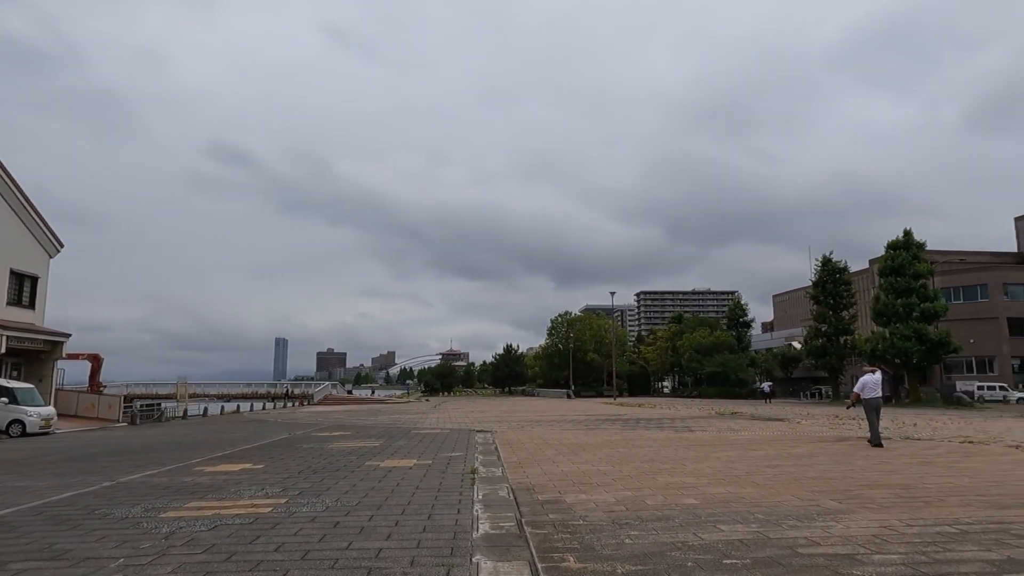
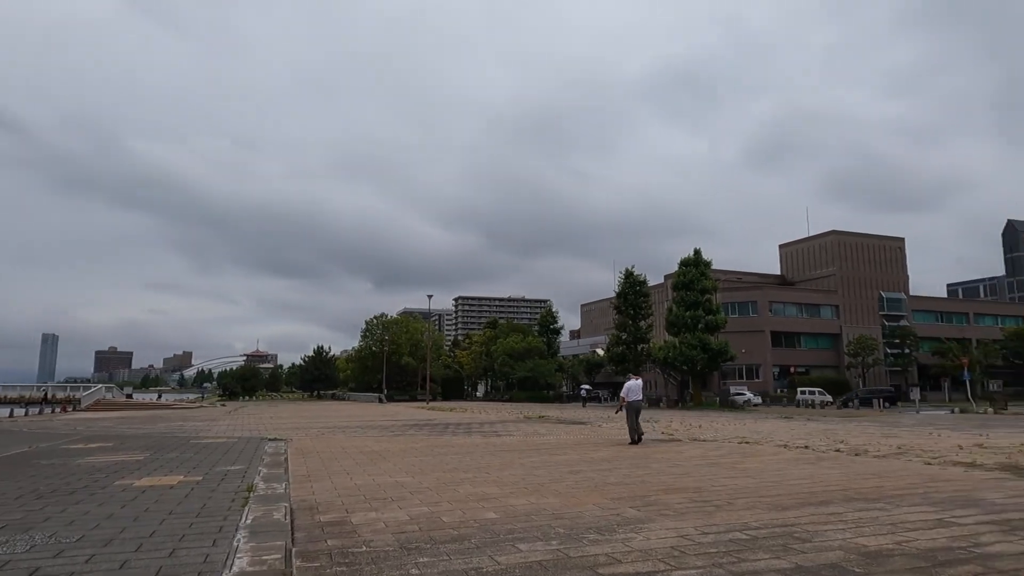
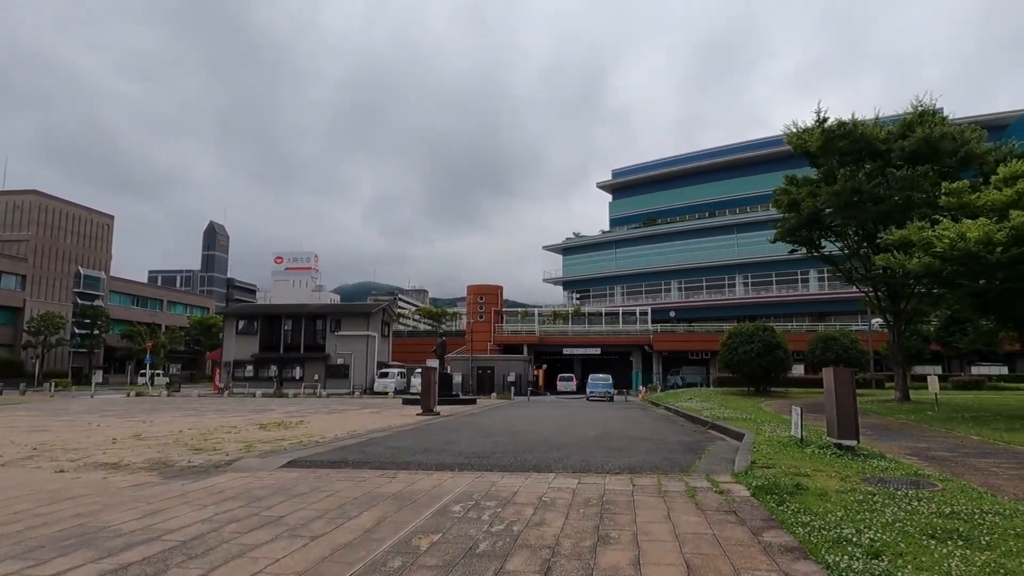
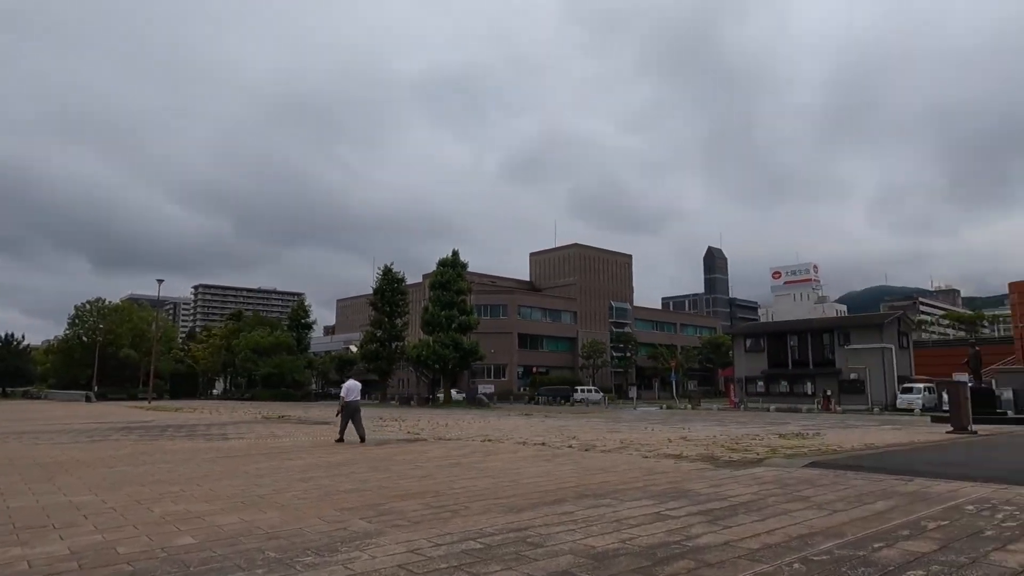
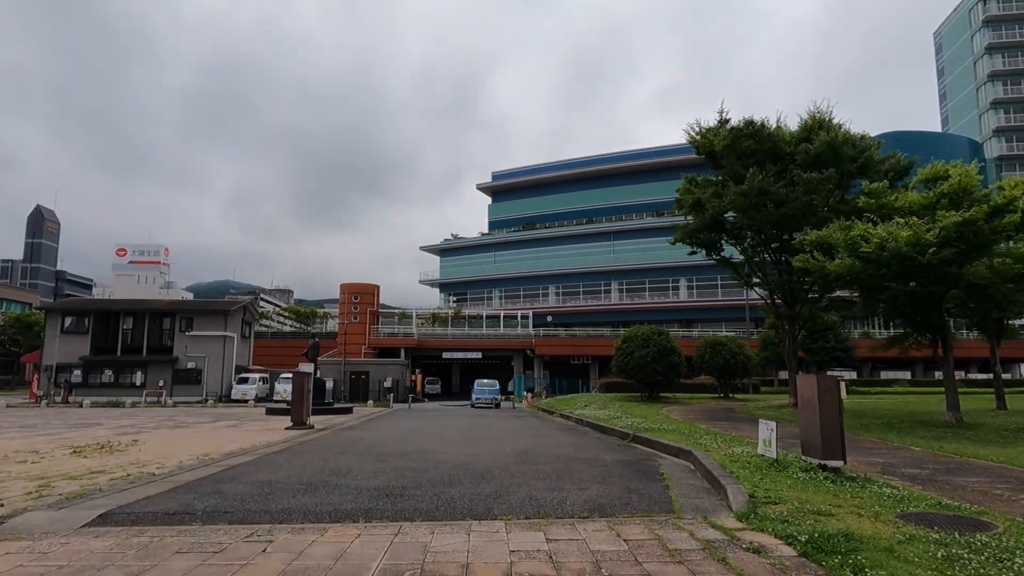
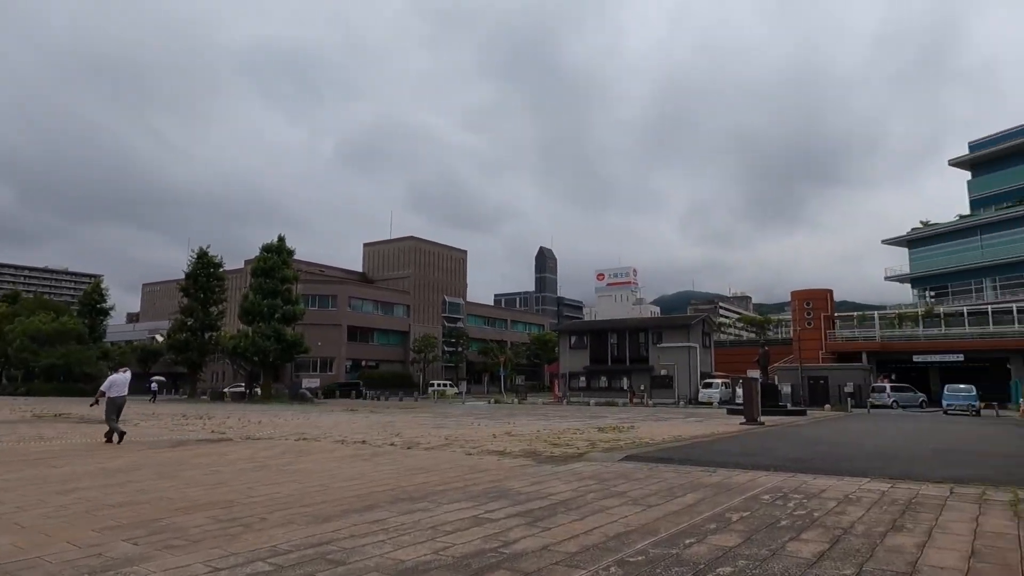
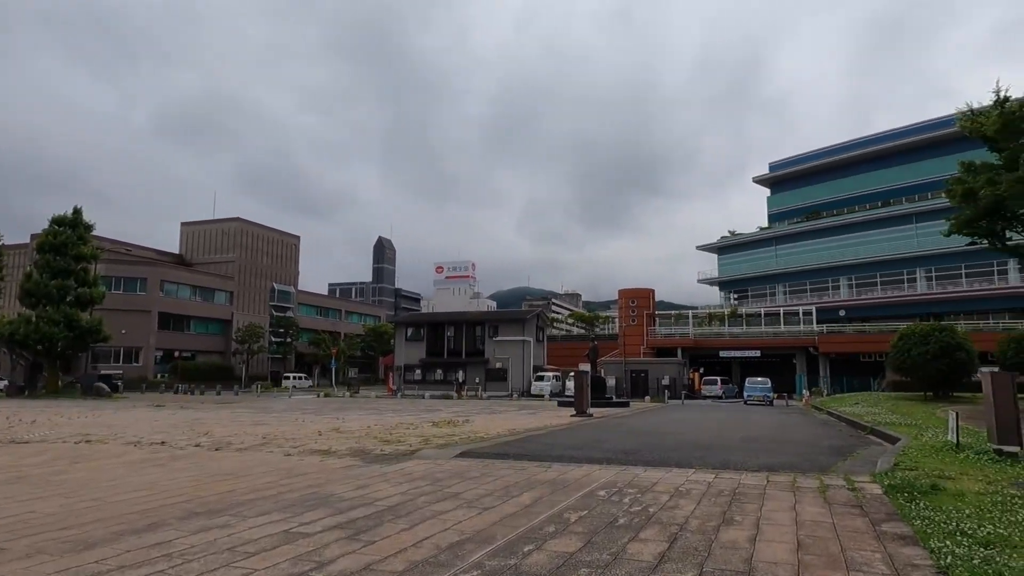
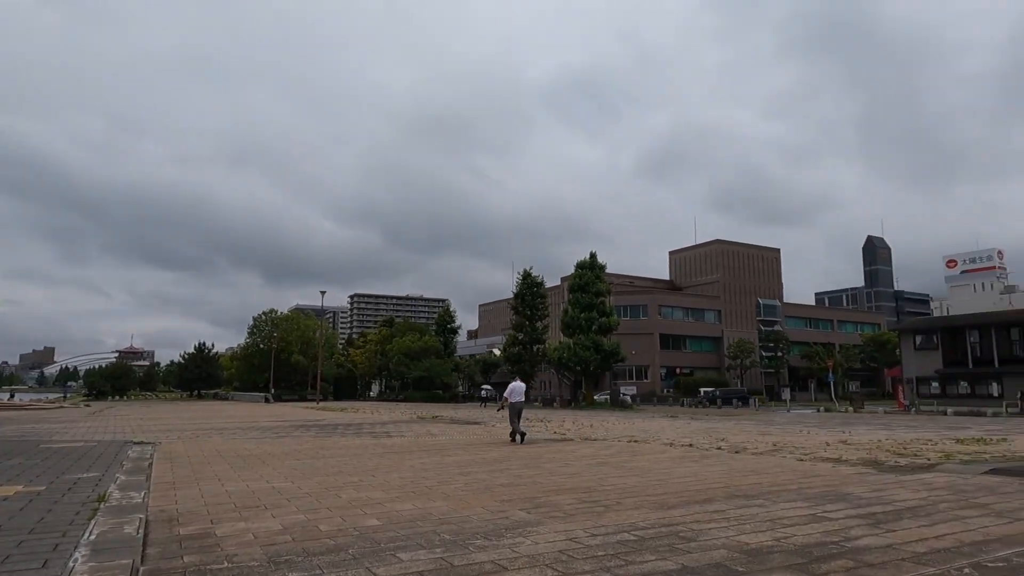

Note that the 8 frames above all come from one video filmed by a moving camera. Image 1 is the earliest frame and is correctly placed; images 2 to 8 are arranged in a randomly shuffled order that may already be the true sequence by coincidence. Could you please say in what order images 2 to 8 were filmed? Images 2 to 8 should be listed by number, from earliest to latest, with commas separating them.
2, 8, 4, 6, 7, 3, 5
